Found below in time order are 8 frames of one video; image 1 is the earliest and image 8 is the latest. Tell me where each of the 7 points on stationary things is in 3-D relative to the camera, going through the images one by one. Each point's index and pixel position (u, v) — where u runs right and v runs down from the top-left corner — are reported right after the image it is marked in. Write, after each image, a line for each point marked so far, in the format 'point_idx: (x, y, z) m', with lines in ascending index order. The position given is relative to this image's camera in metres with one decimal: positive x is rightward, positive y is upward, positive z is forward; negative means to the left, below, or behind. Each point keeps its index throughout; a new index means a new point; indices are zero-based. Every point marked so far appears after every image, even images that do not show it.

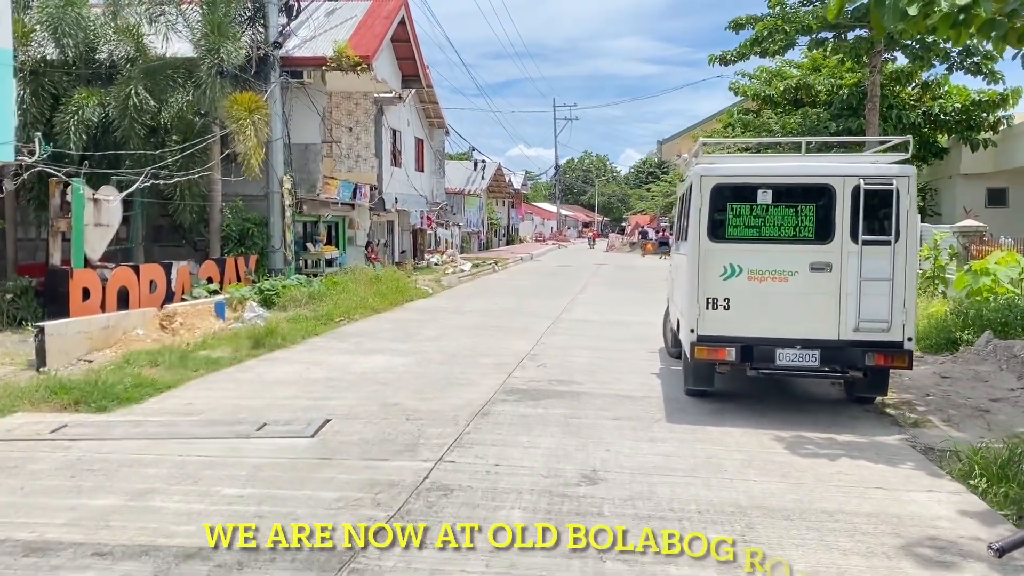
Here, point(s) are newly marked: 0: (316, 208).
0: (-4.6, +1.8, +20.3) m
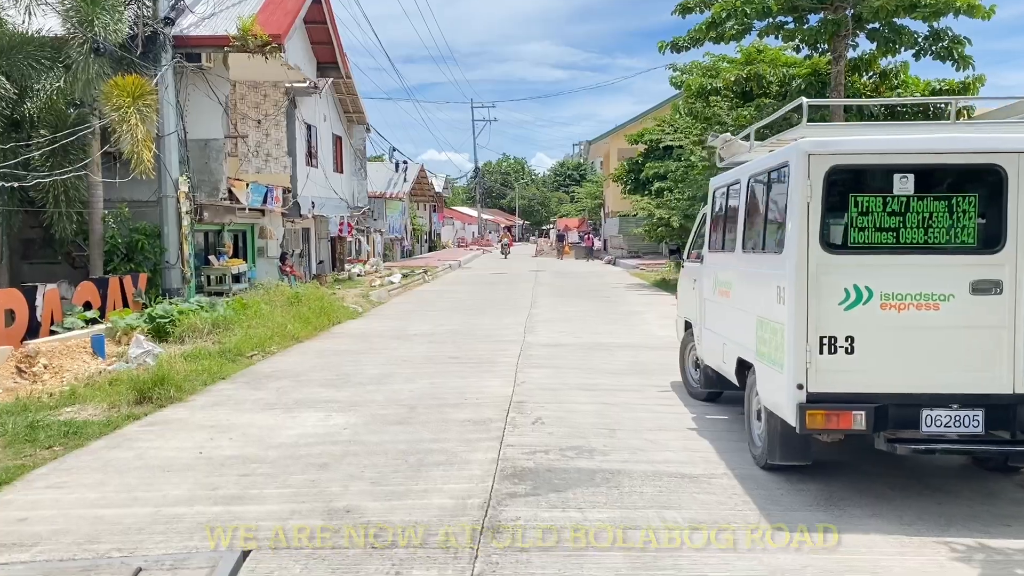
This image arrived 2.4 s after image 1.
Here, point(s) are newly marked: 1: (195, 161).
0: (-5.8, +1.4, +17.4) m
1: (-6.1, +2.4, +16.8) m
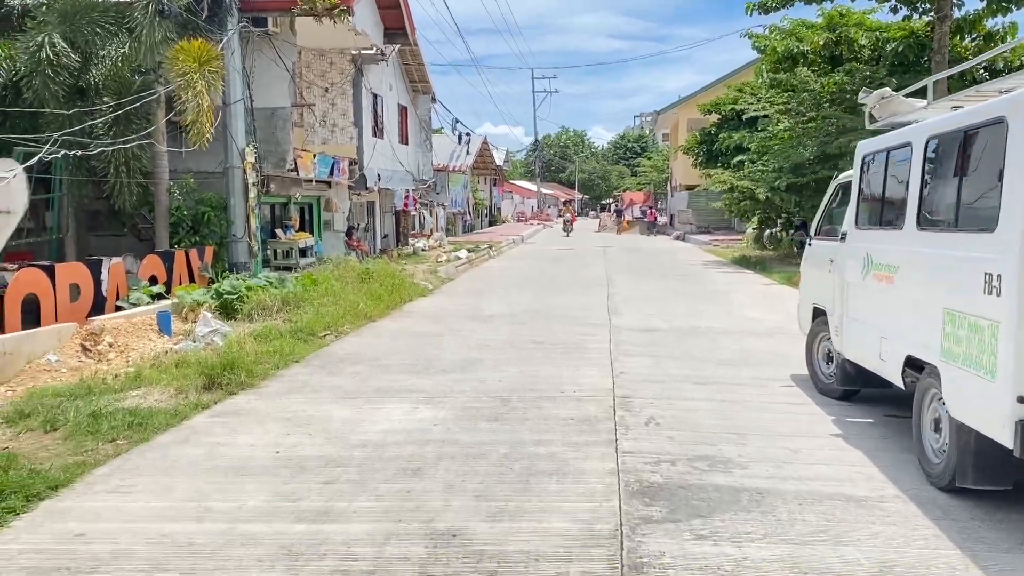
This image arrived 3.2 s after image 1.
0: (-4.4, +1.9, +16.9) m
1: (-4.7, +2.9, +16.3) m
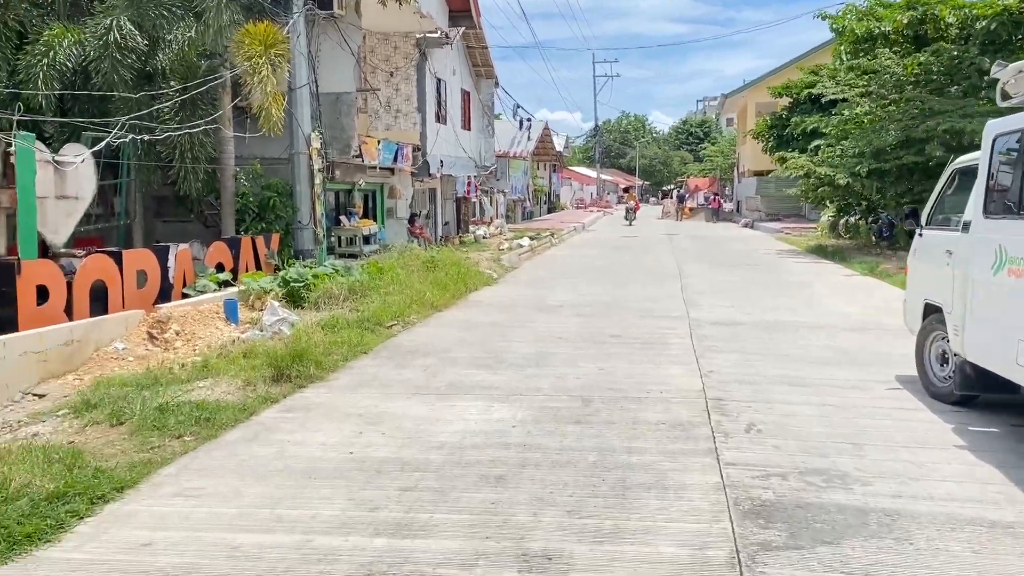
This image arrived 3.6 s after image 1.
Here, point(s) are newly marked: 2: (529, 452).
0: (-3.1, +2.2, +16.7) m
1: (-3.4, +3.2, +16.0) m
2: (+0.1, -0.9, +5.0) m
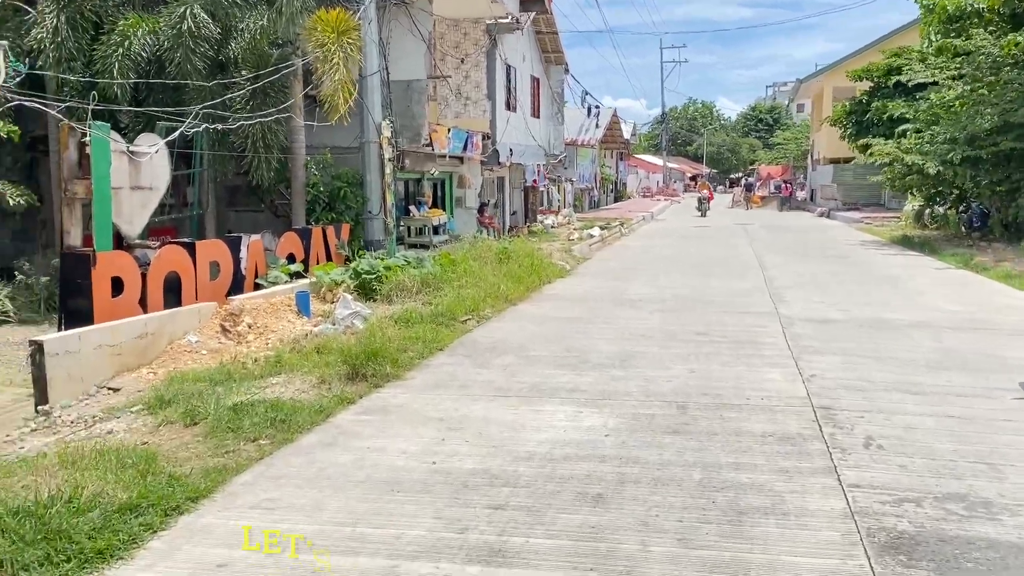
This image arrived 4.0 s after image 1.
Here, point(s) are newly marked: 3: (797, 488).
0: (-1.7, +2.4, +16.4) m
1: (-2.1, +3.3, +15.8) m
2: (+0.6, -0.9, +4.6) m
3: (+1.4, -1.0, +4.2) m
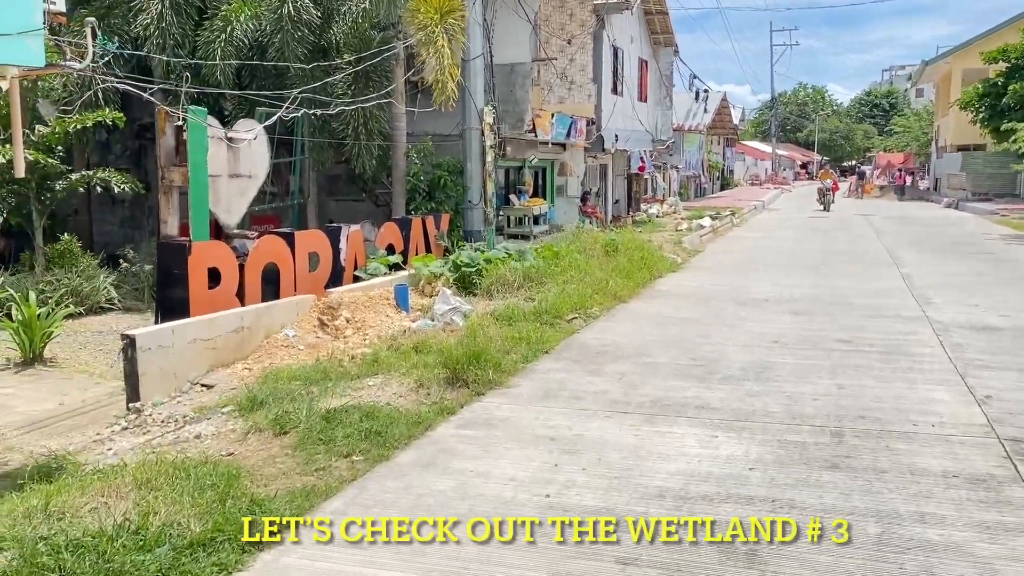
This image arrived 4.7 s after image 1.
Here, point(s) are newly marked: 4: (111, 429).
0: (+0.2, +2.5, +15.8) m
1: (-0.2, +3.5, +15.2) m
2: (+1.2, -1.0, +3.8) m
3: (+1.9, -1.0, +3.3) m
4: (-3.0, -1.1, +6.6) m
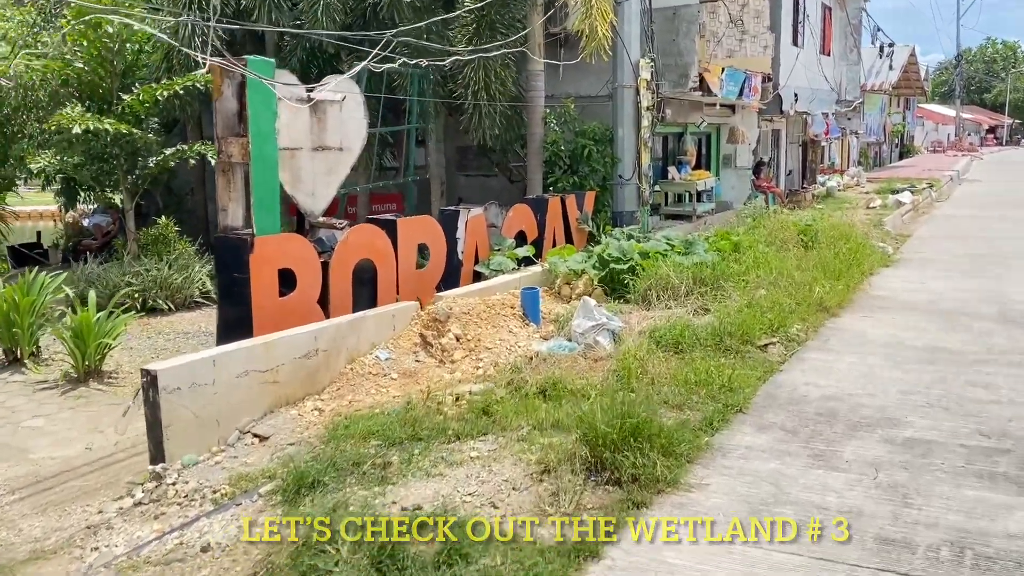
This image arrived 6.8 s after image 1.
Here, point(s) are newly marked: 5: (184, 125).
0: (+2.6, +2.6, +13.1) m
1: (+2.1, +3.6, +12.6) m
2: (+1.5, -1.2, +1.3) m
3: (+2.2, -1.3, +0.7) m
4: (-2.1, -1.2, +4.8) m
5: (-4.7, +2.3, +12.4) m
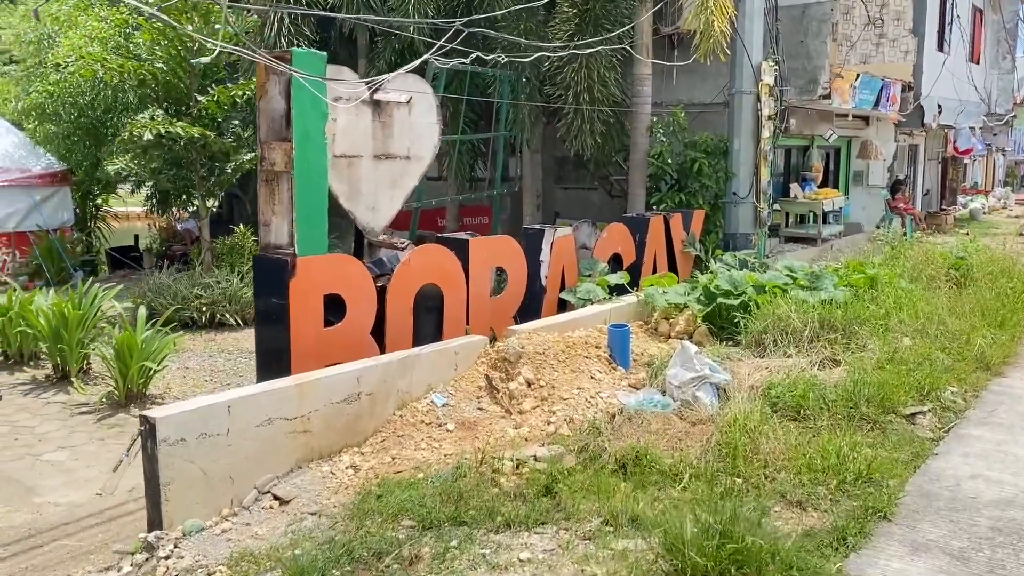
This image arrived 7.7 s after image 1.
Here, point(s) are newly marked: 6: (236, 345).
0: (+4.1, +2.2, +11.7) m
1: (+3.5, +3.2, +11.3) m
2: (+1.3, -1.5, 0.0) m
3: (+1.9, -1.5, -0.6) m
4: (-1.9, -1.3, +4.0) m
5: (-3.3, +2.2, +11.9) m
6: (-2.7, -0.6, +8.6) m
